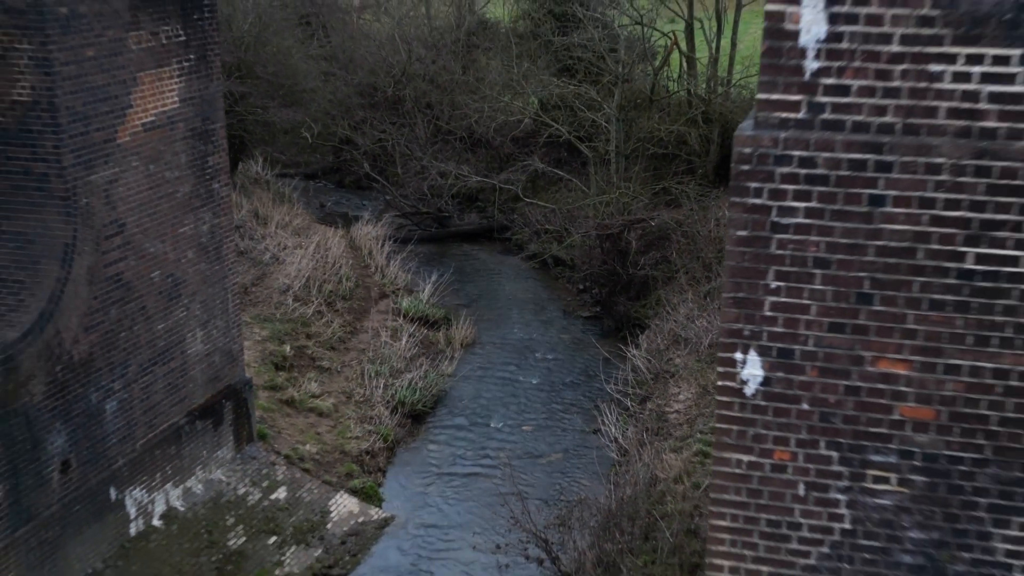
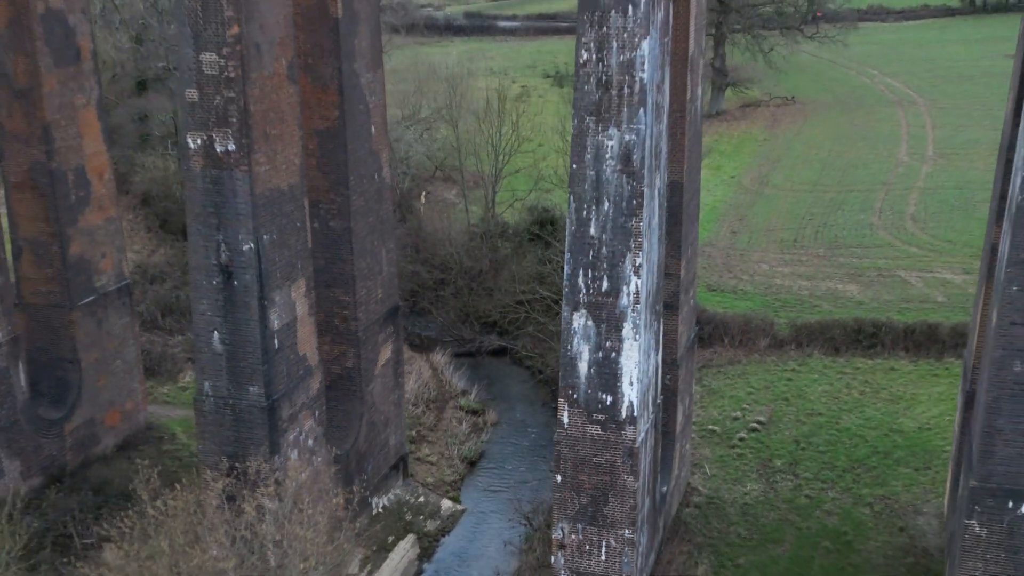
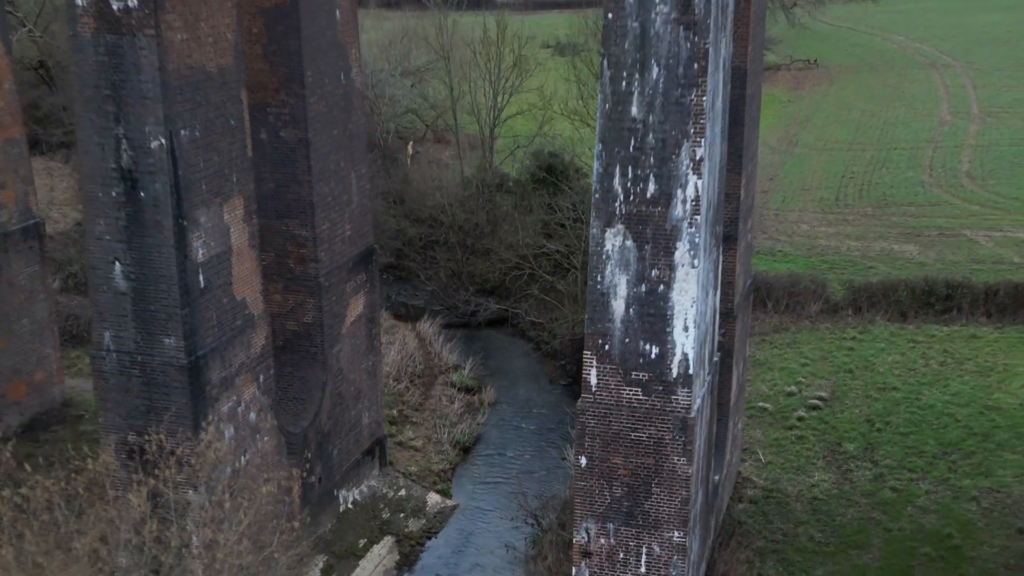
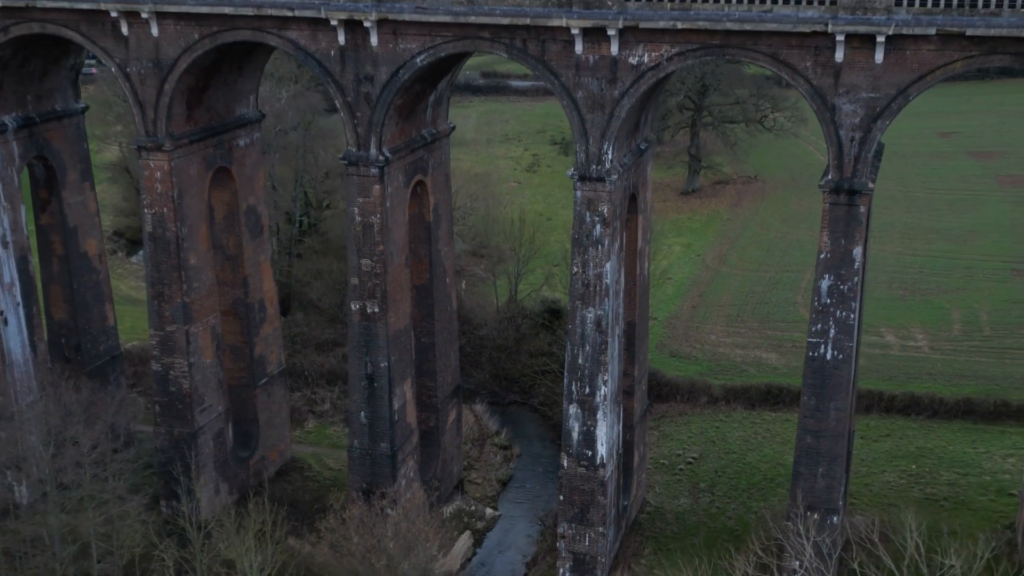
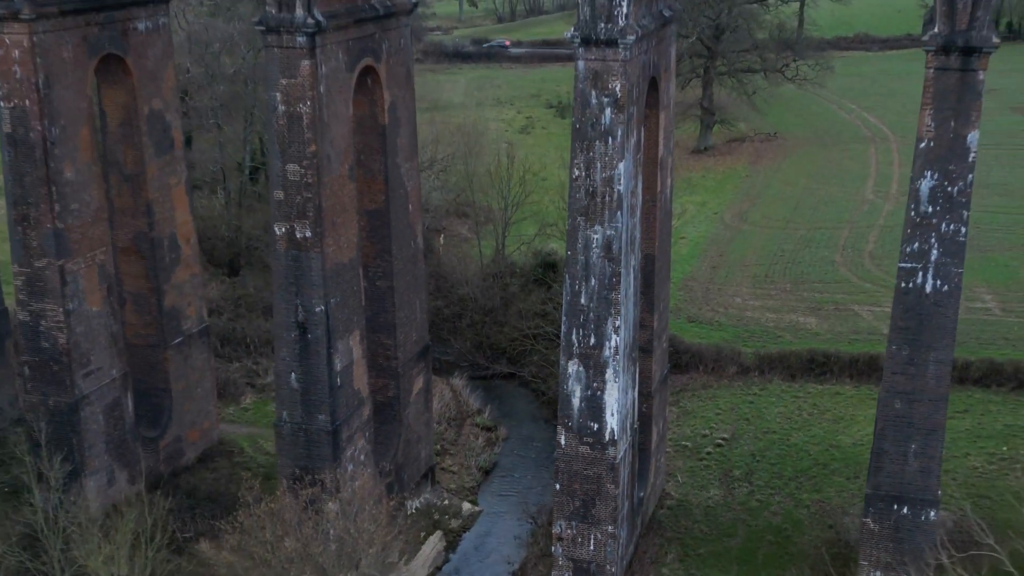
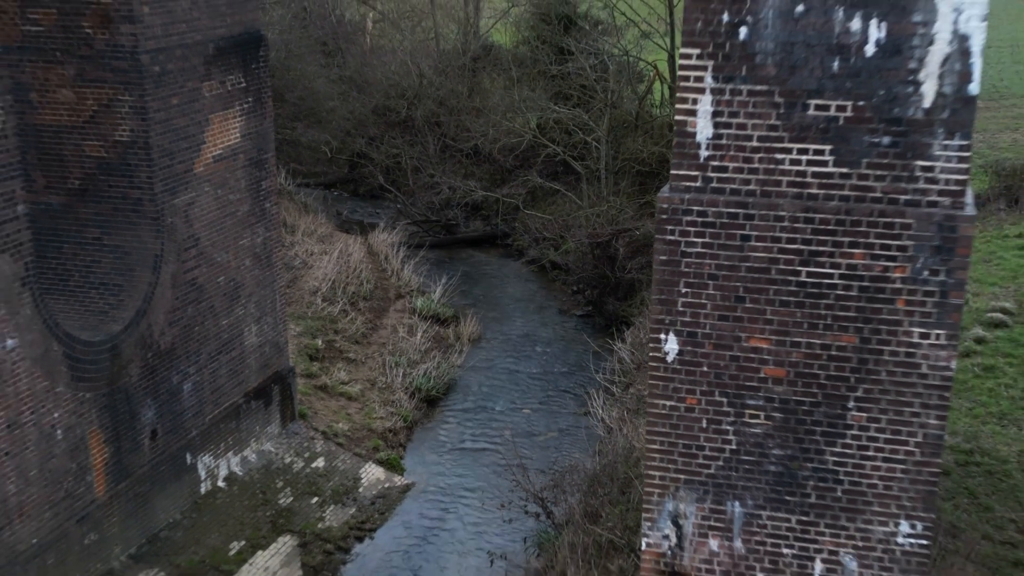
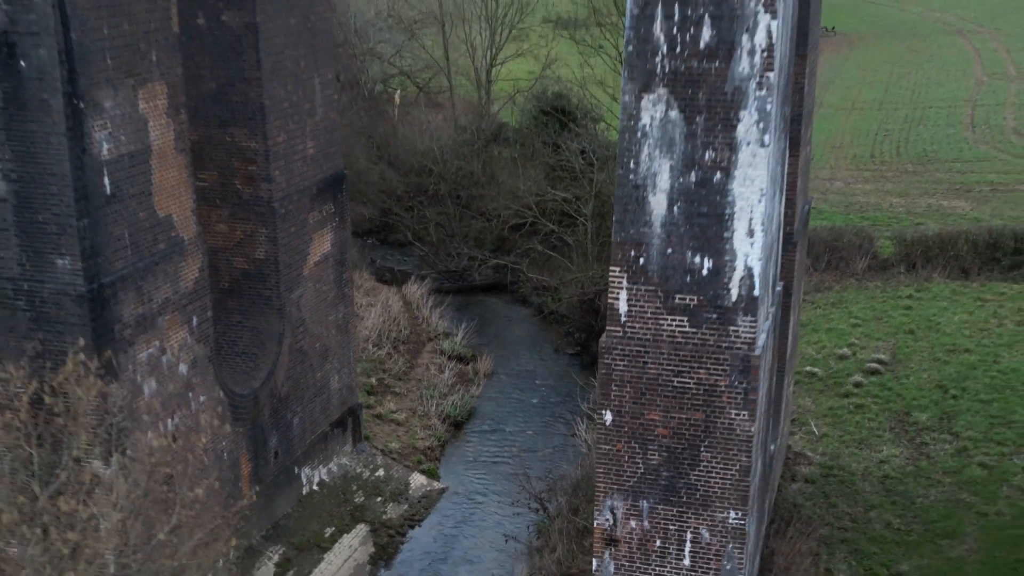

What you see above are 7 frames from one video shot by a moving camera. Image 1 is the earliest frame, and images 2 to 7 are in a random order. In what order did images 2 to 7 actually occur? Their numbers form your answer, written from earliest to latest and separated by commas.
6, 7, 3, 2, 5, 4
